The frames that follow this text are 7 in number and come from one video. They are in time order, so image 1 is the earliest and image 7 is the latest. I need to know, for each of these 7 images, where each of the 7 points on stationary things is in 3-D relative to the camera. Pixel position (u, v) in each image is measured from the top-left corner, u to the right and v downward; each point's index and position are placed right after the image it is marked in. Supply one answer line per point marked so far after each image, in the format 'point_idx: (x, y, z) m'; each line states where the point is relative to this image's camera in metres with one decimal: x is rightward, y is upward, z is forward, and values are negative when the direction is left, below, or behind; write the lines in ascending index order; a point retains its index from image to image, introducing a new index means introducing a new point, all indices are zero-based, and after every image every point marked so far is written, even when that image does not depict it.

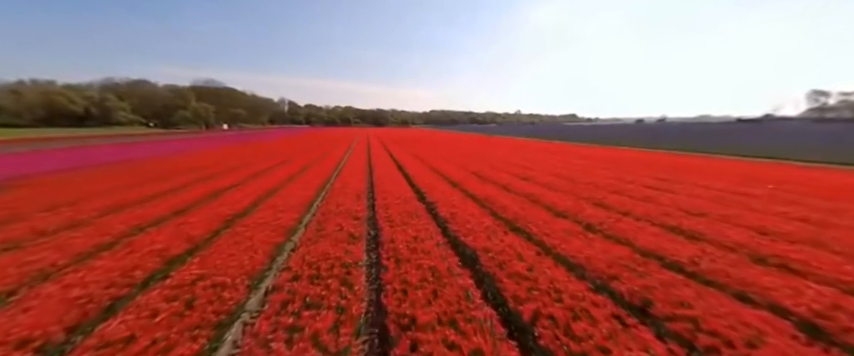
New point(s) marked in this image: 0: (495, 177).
0: (+2.9, +0.2, +11.5) m
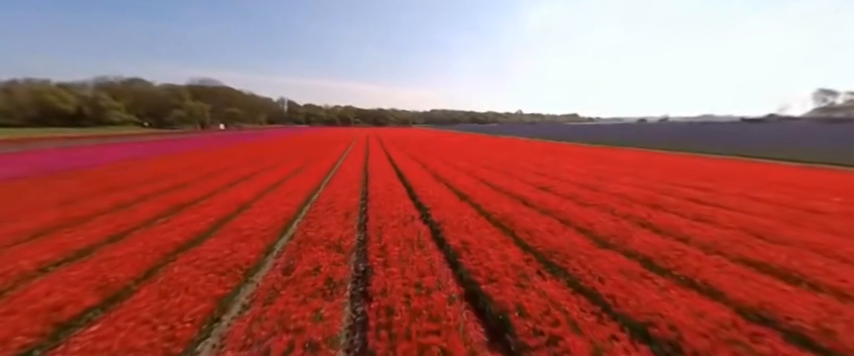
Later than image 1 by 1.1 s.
0: (+3.0, -0.2, +9.9) m
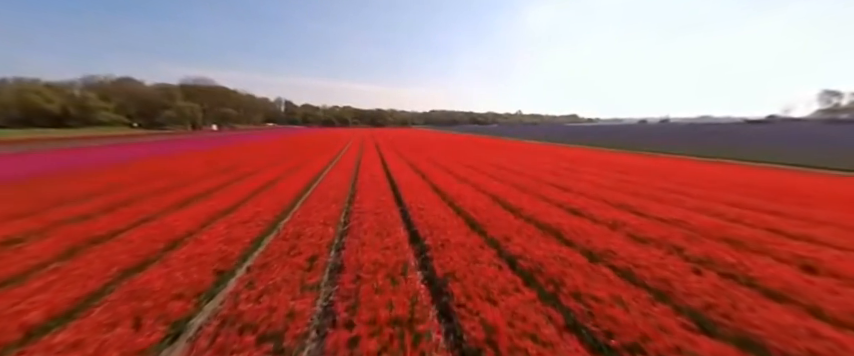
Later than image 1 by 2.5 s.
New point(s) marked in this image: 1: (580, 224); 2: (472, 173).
0: (+3.0, -0.7, +8.0) m
1: (+3.7, -1.2, +6.4) m
2: (+2.6, +0.4, +14.8) m
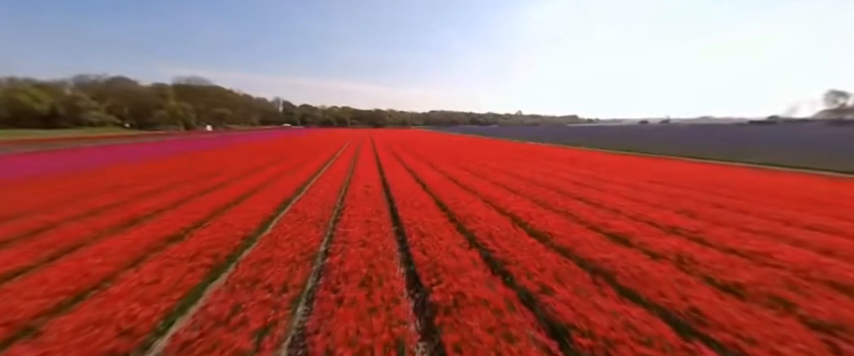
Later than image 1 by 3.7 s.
0: (+3.1, -1.1, +6.5) m
1: (+3.8, -1.5, +4.9) m
2: (+2.6, 0.0, +13.3) m
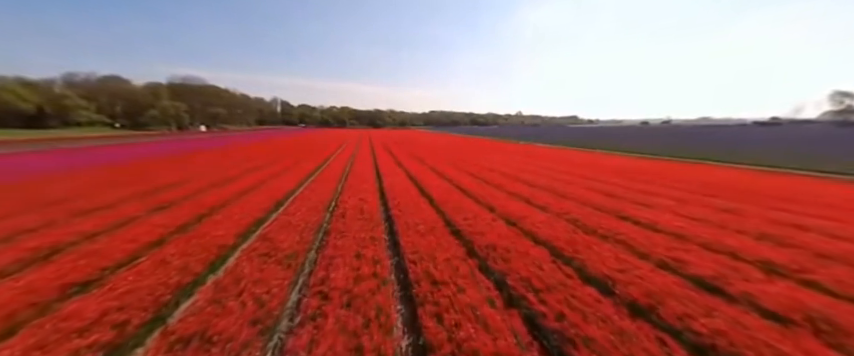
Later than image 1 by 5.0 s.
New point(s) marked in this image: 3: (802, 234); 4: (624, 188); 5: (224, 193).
0: (+3.3, -1.5, +4.8) m
1: (+4.0, -1.9, +3.2) m
2: (+2.8, -0.3, +11.6) m
3: (+9.0, -1.4, +6.3) m
4: (+8.6, -0.6, +11.4) m
5: (-8.1, -1.1, +10.6) m
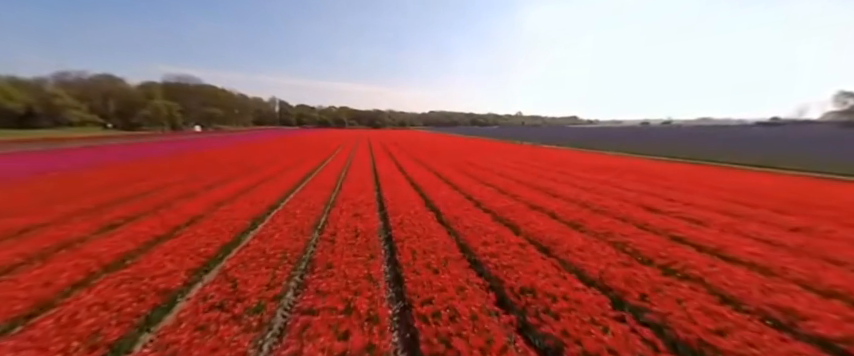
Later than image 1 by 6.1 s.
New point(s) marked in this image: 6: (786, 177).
0: (+3.5, -1.8, +3.5) m
1: (+4.2, -2.2, +1.9) m
2: (+3.0, -0.6, +10.3) m
3: (+9.2, -1.7, +5.0) m
4: (+8.8, -0.9, +10.1) m
5: (-7.9, -1.4, +9.3) m
6: (+25.9, -0.1, +18.7) m
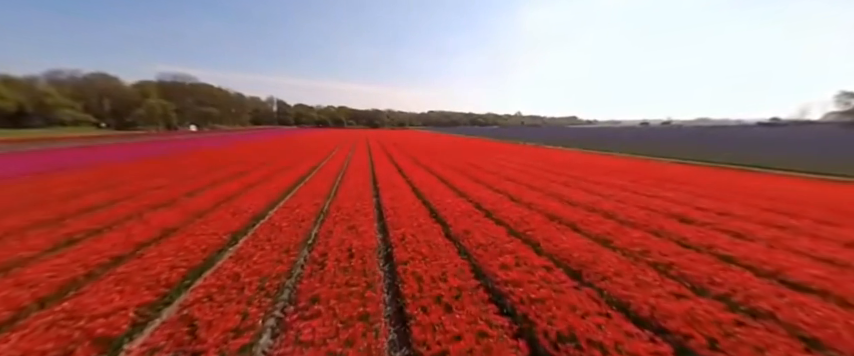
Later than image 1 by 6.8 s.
0: (+3.6, -1.9, +2.7) m
1: (+4.4, -2.4, +1.1) m
2: (+3.1, -0.8, +9.5) m
3: (+9.3, -1.8, +4.2) m
4: (+8.9, -1.0, +9.3) m
5: (-7.8, -1.5, +8.5) m
6: (+26.0, -0.3, +18.0) m
